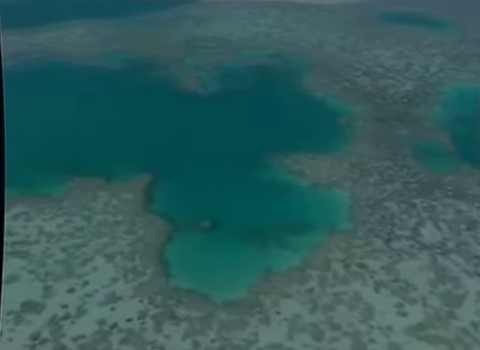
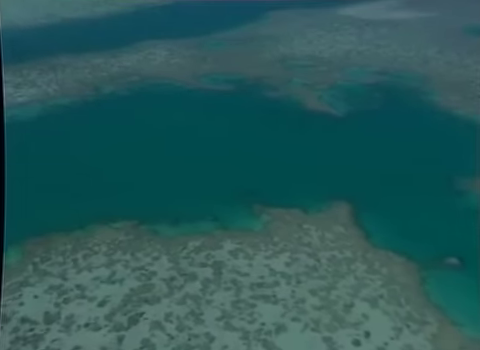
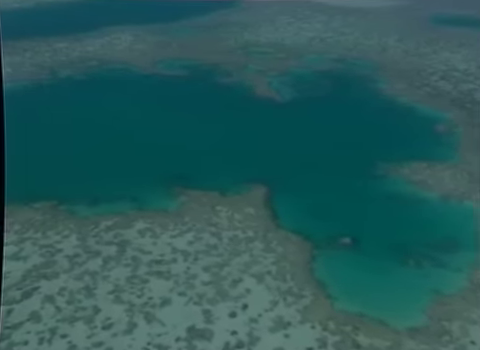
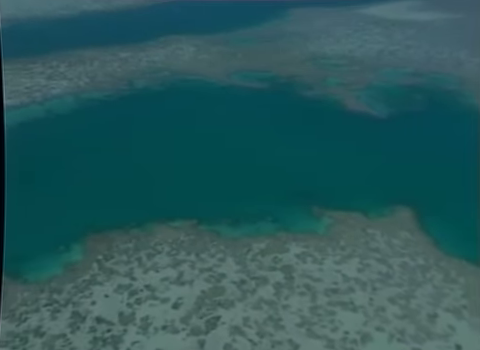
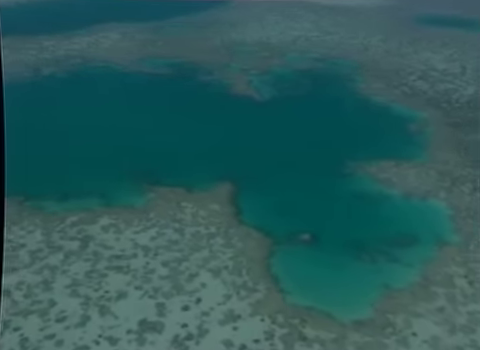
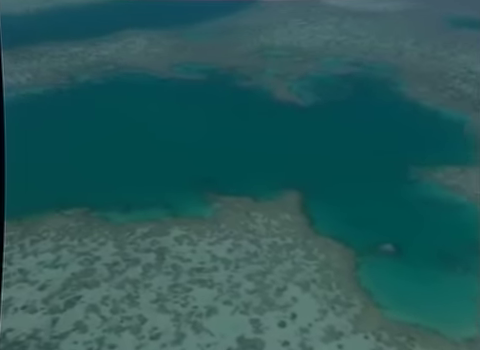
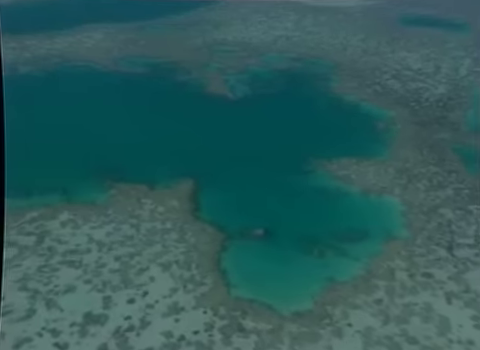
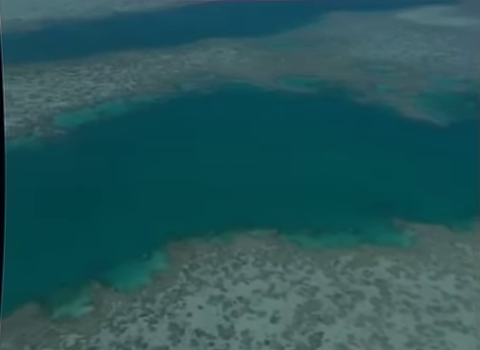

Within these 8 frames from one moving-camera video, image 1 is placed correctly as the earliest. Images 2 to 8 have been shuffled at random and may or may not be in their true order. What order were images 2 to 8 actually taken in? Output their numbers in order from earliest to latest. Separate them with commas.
7, 5, 3, 6, 2, 4, 8
